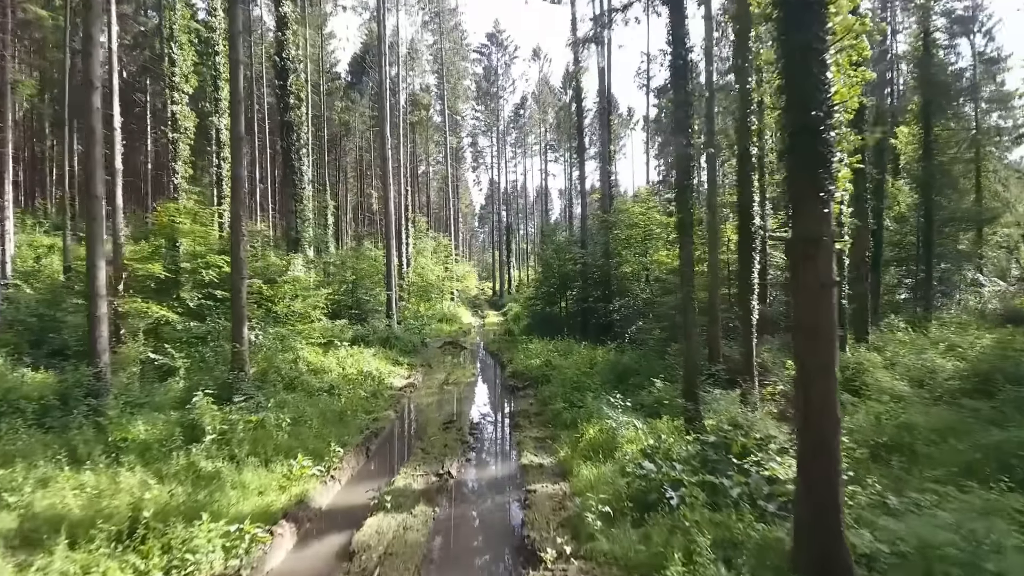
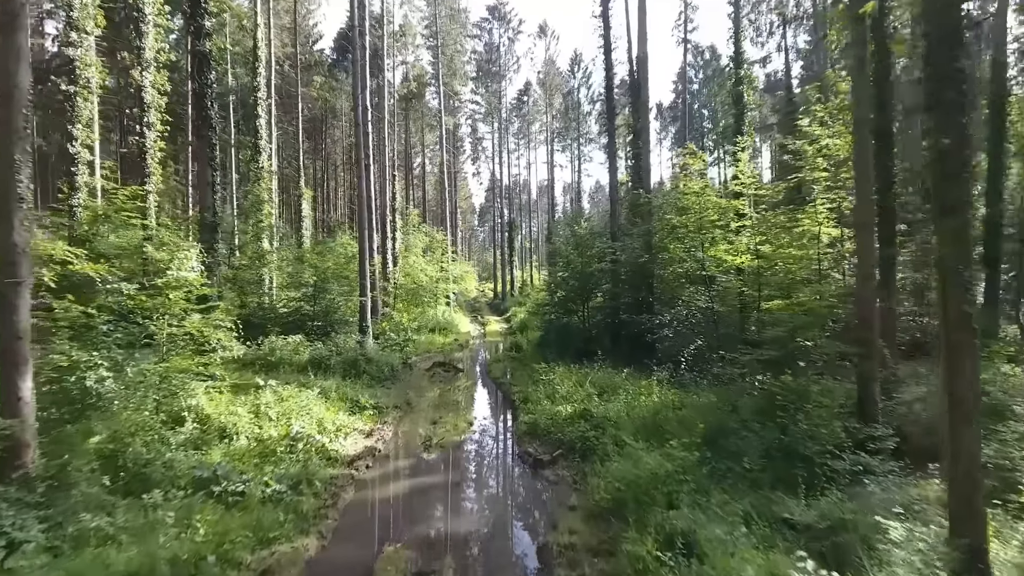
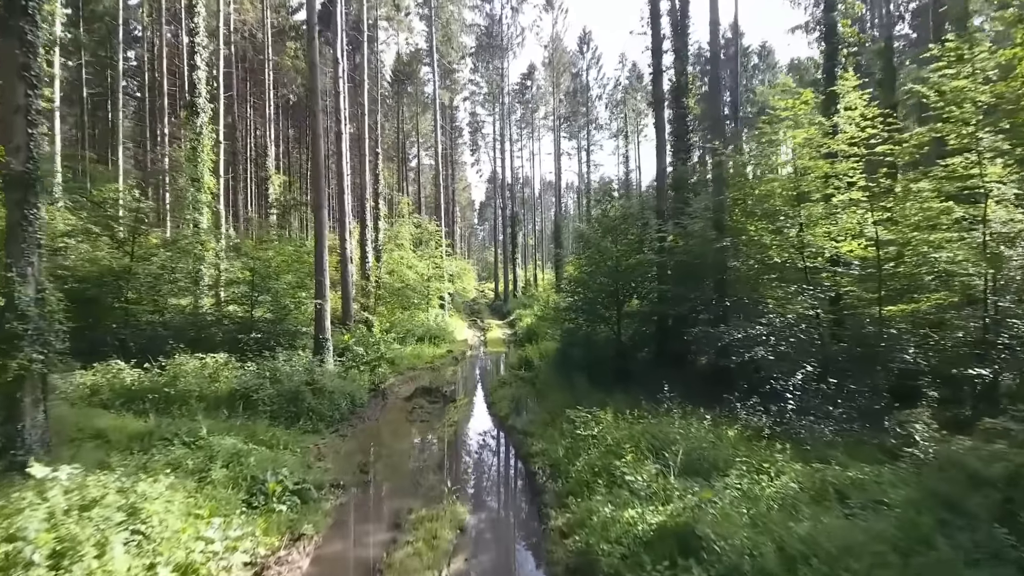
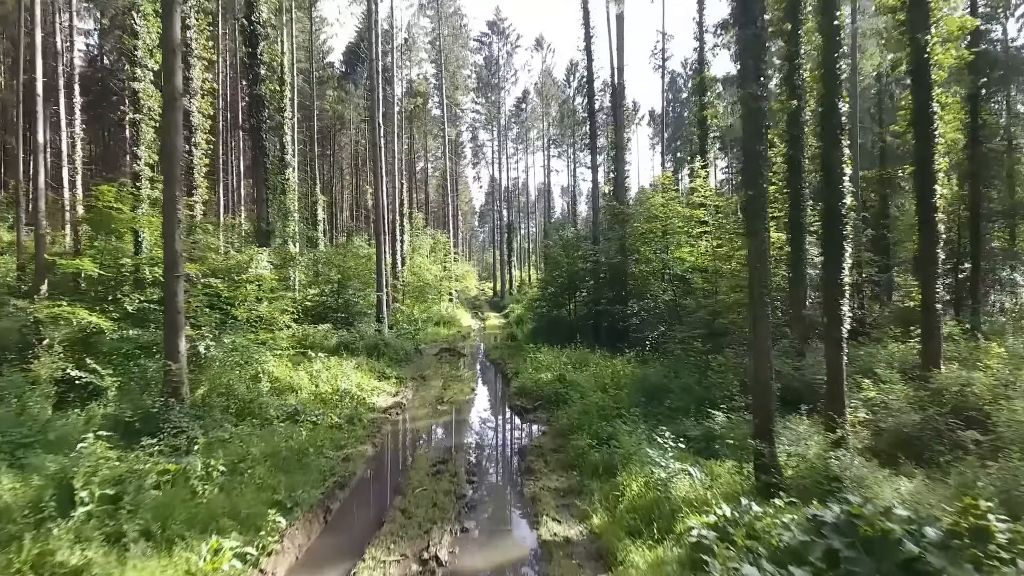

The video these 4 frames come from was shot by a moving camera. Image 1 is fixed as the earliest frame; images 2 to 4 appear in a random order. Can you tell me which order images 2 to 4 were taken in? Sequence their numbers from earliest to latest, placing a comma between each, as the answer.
4, 2, 3
